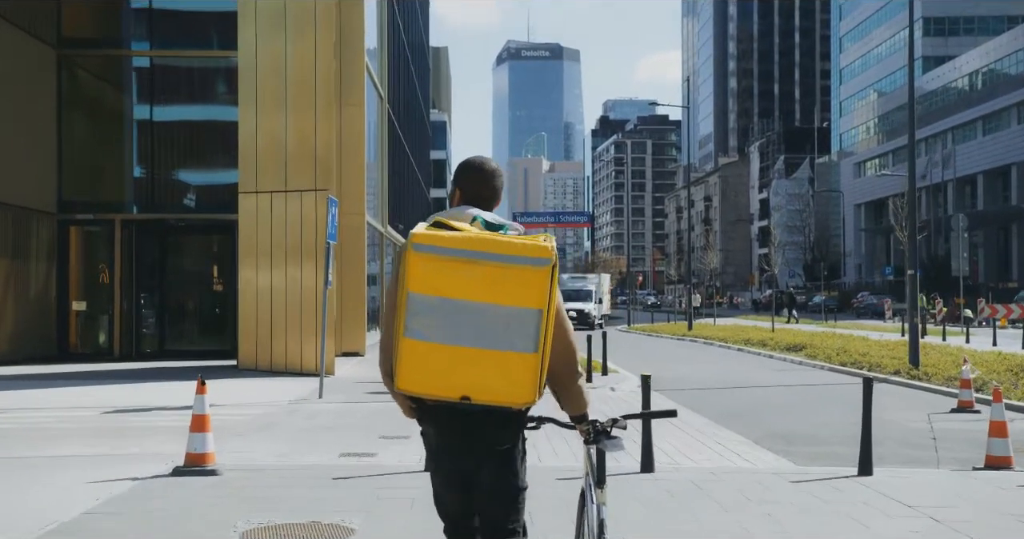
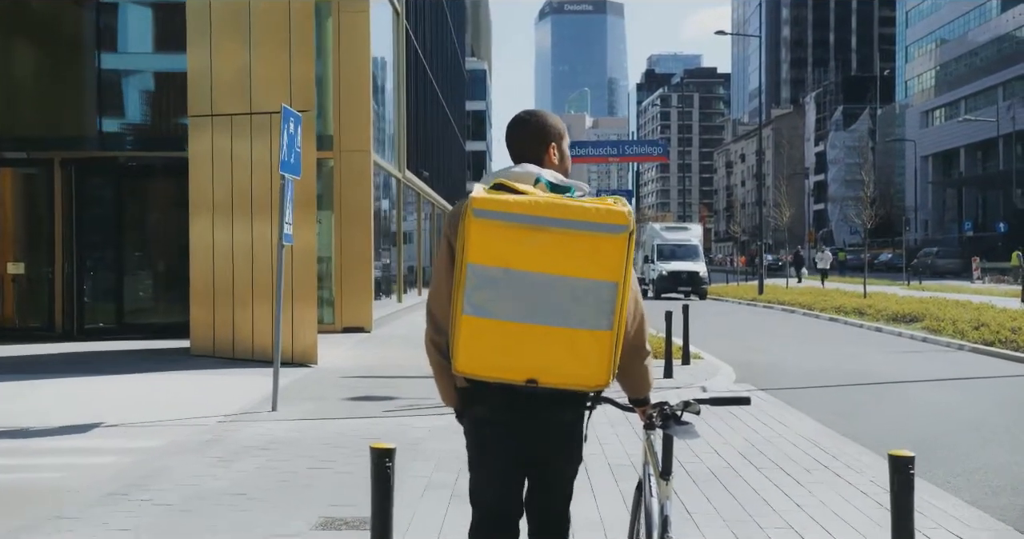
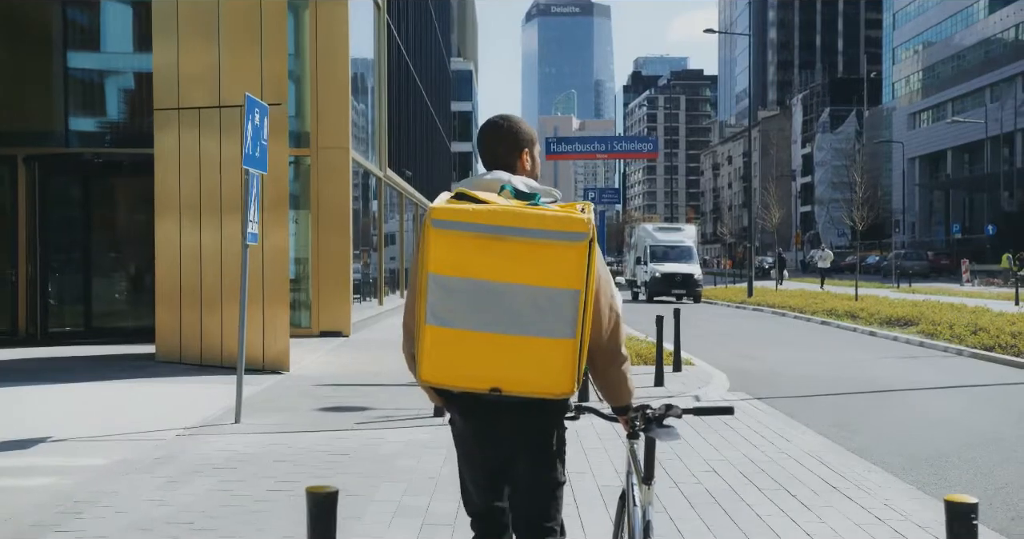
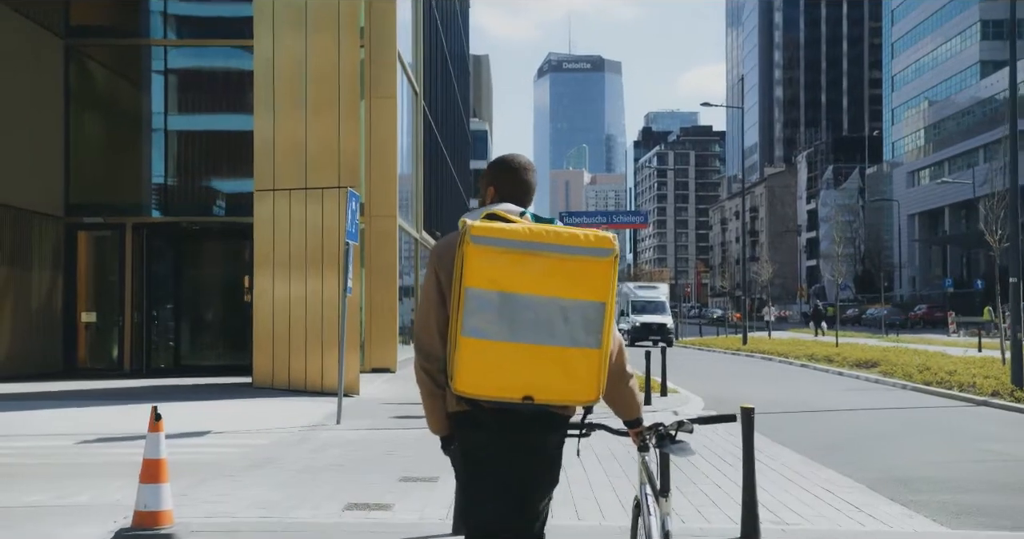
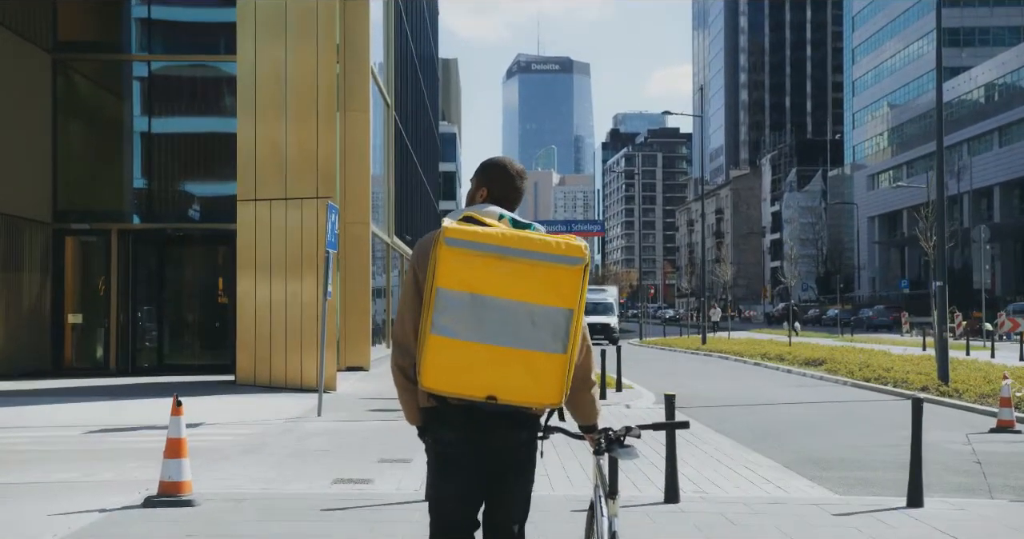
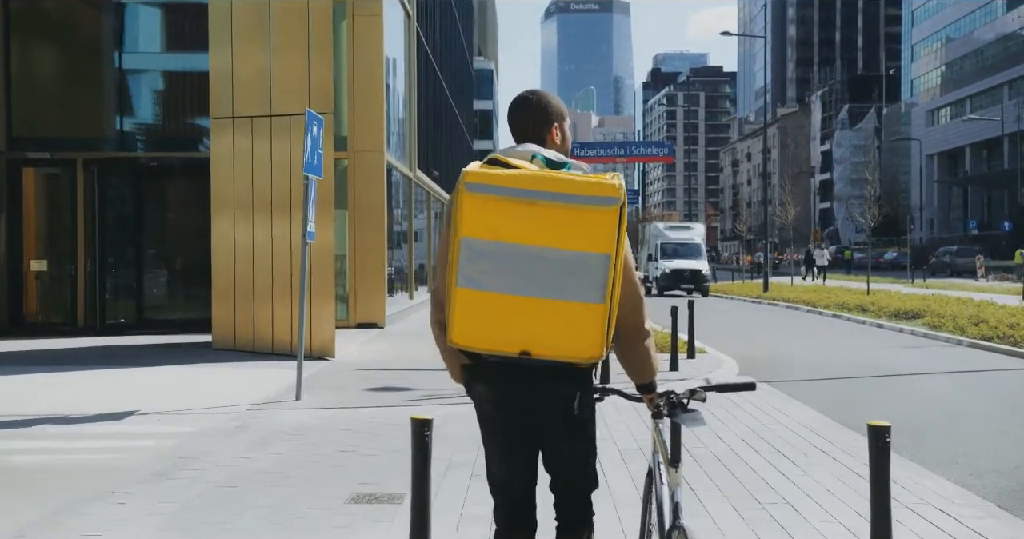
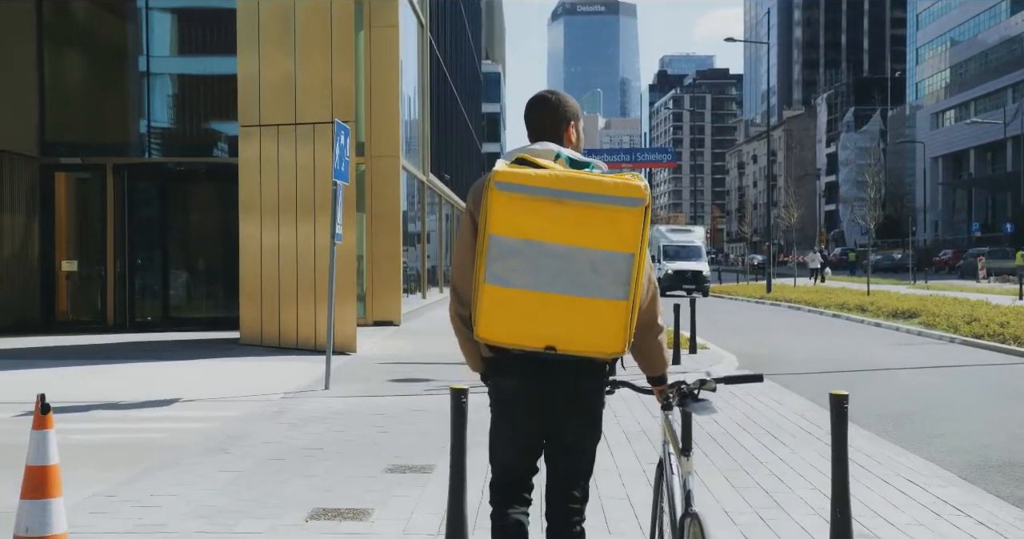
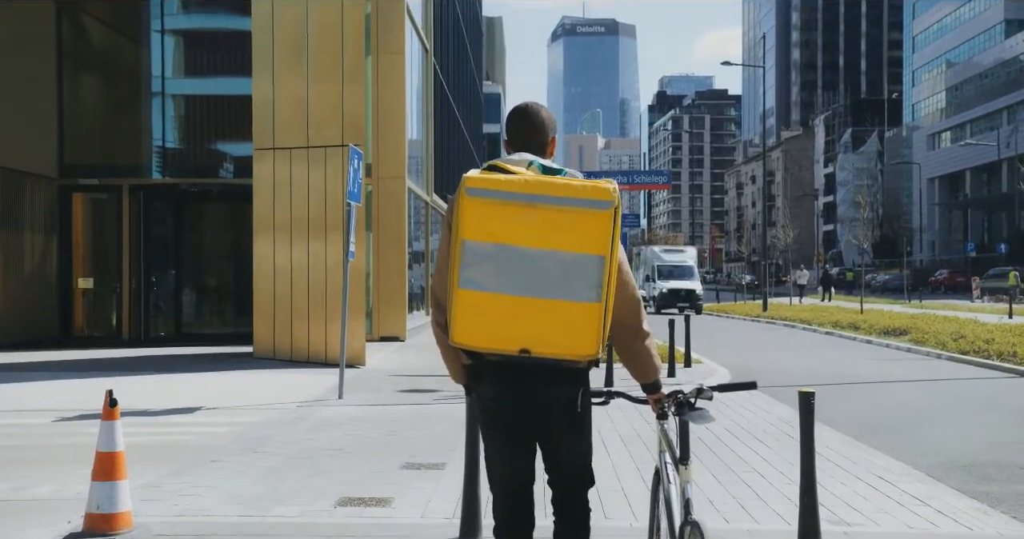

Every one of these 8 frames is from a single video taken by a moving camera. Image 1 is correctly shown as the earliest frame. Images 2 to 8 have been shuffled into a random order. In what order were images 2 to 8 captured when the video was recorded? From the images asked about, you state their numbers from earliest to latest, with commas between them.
5, 4, 8, 7, 6, 2, 3
